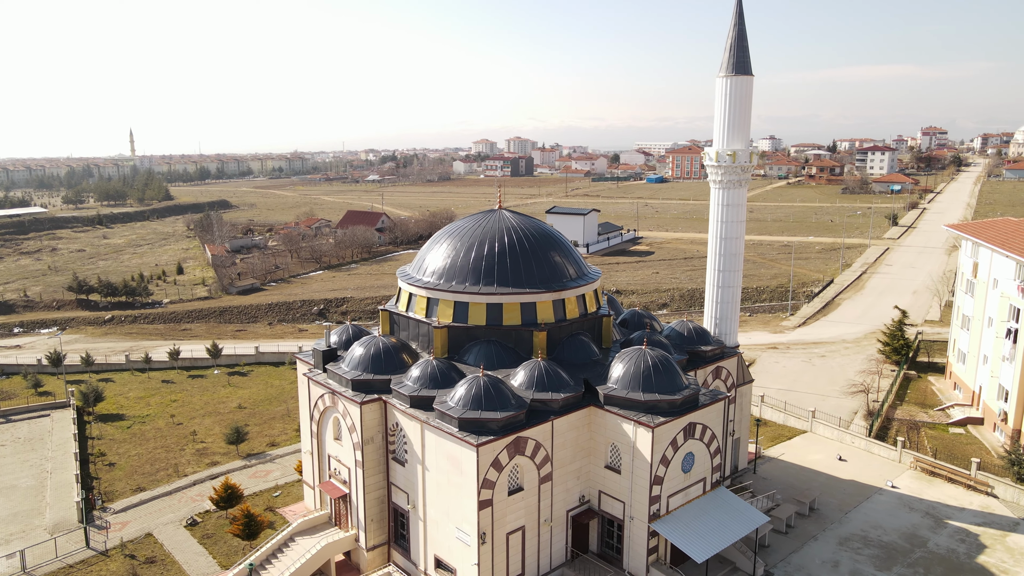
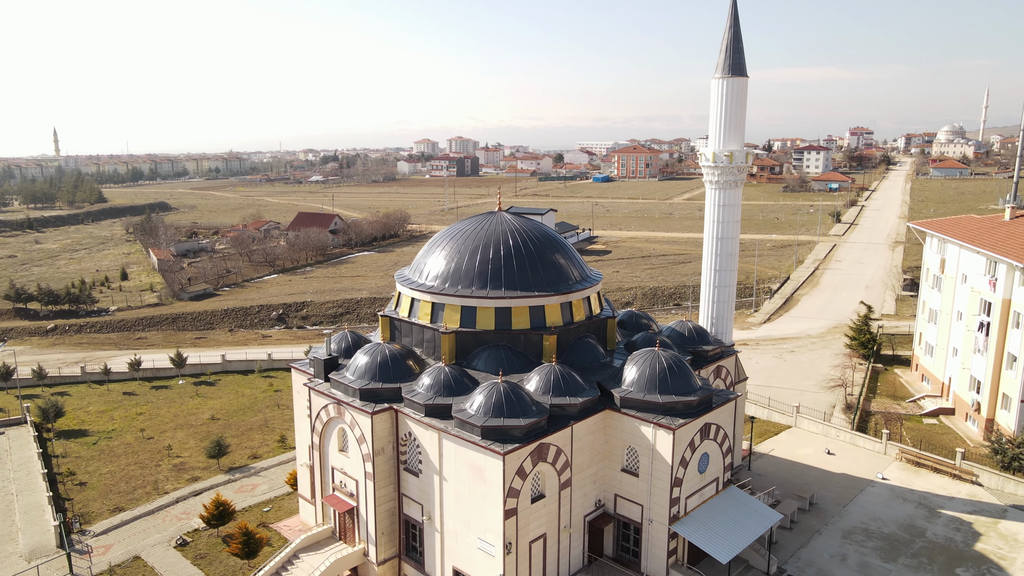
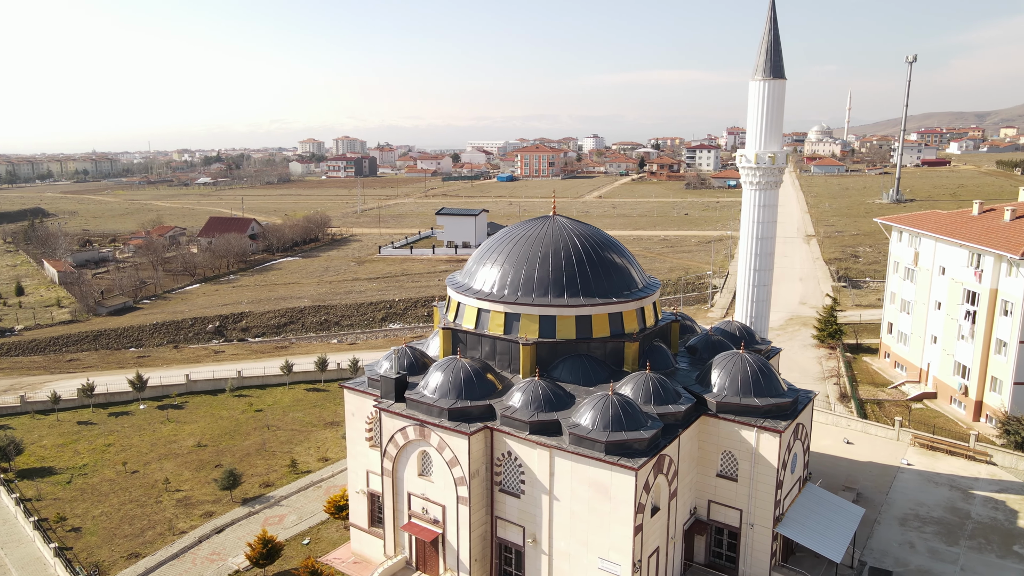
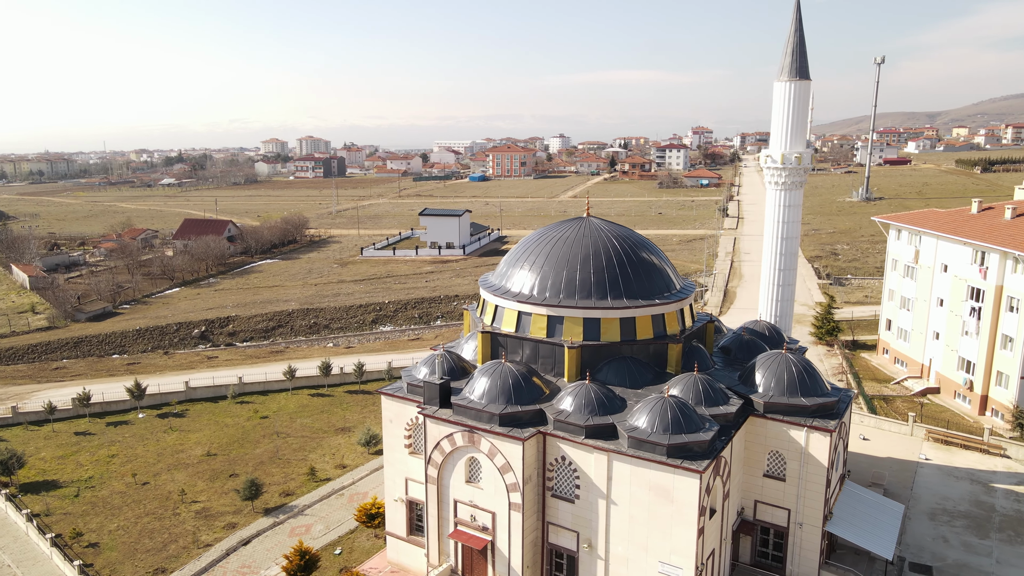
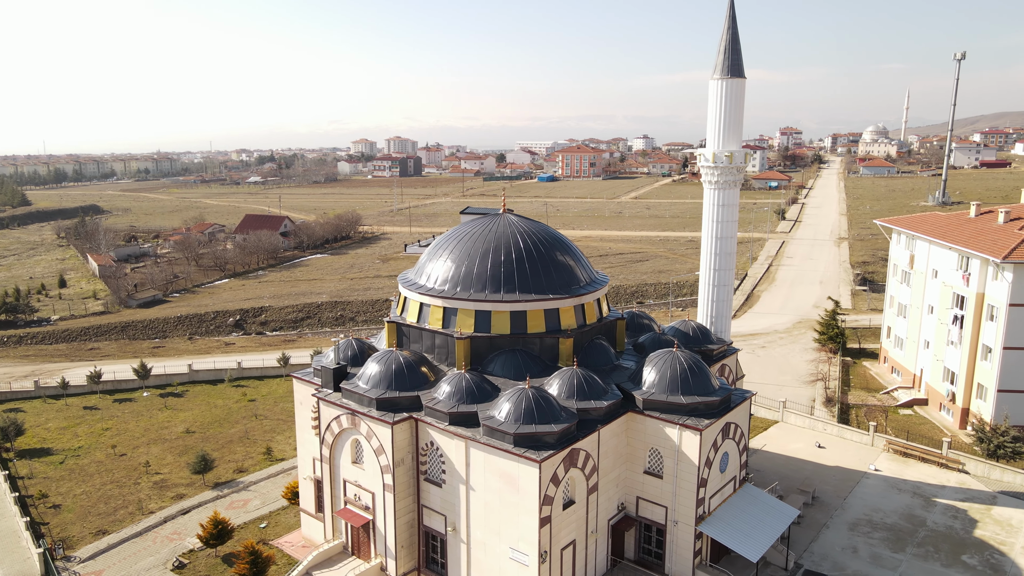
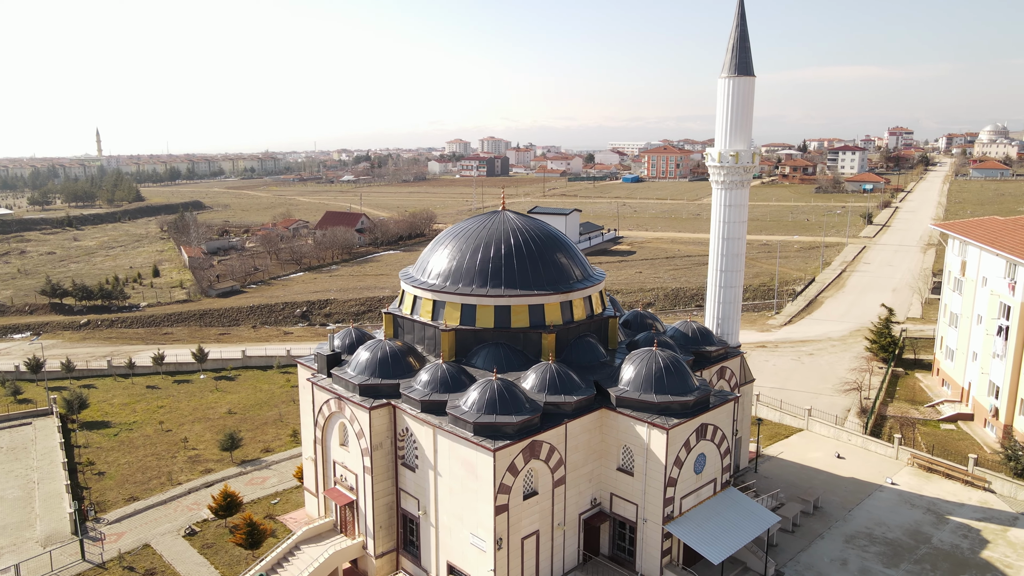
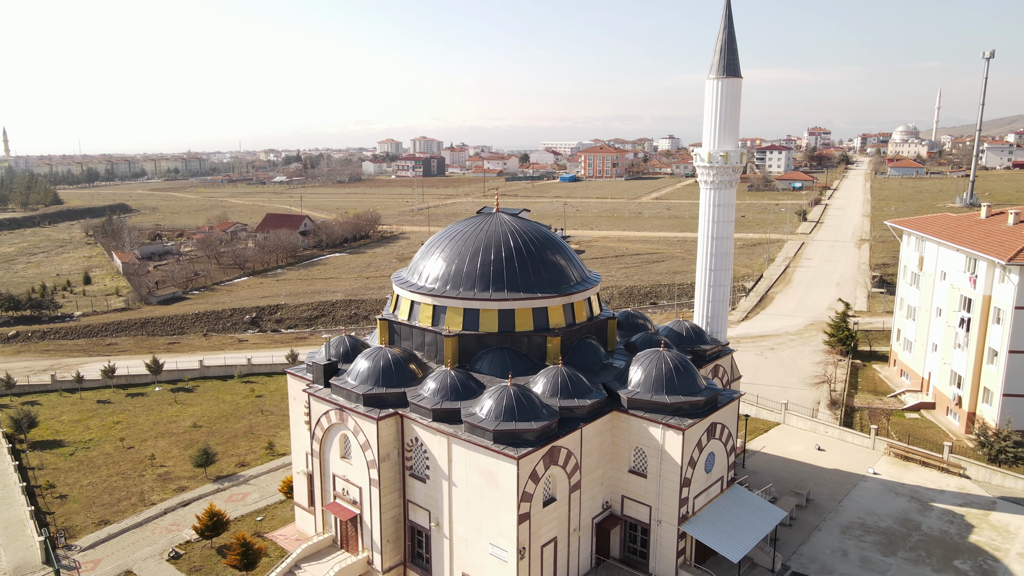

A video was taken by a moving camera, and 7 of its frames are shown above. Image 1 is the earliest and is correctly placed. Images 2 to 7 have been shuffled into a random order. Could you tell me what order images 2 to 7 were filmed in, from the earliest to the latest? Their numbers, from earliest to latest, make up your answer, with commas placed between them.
6, 2, 7, 5, 3, 4
